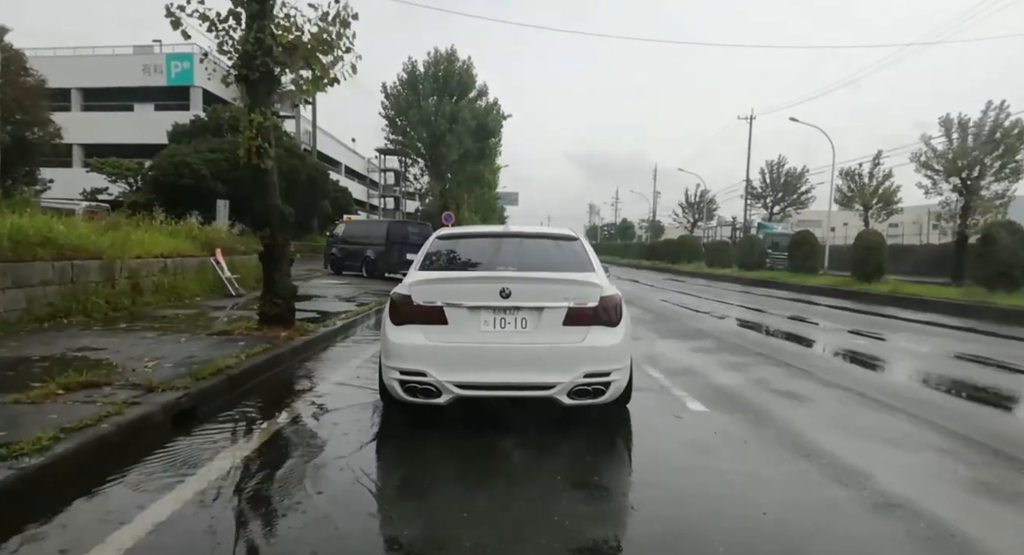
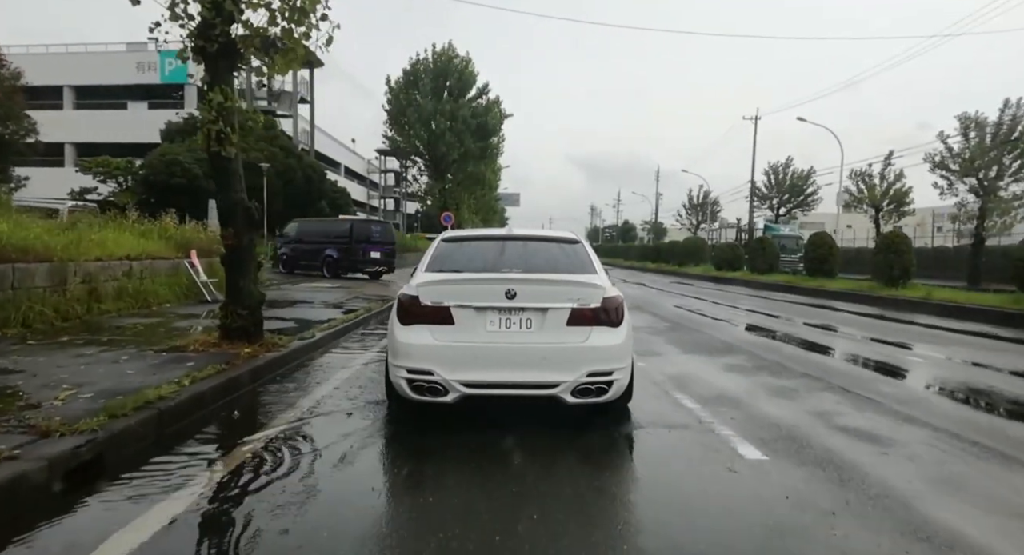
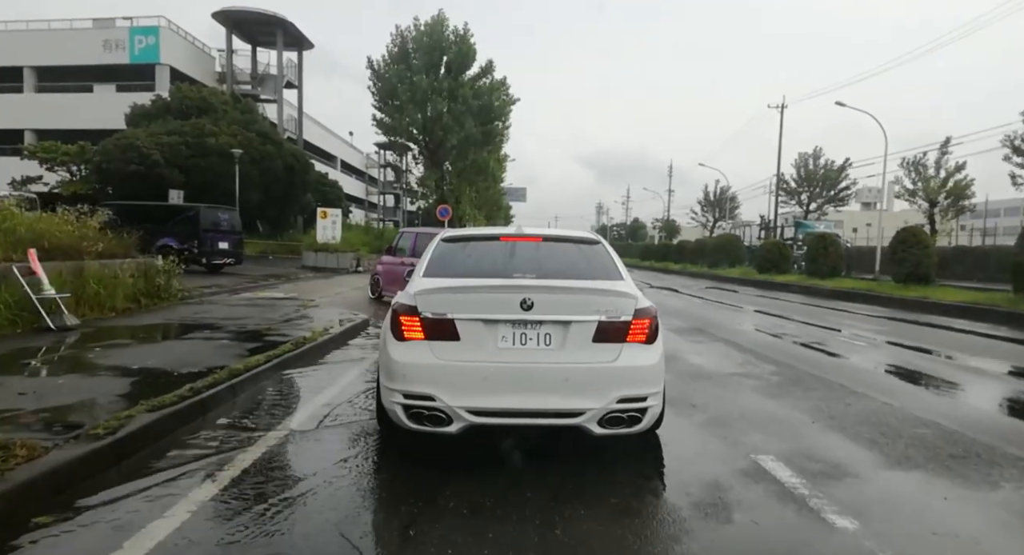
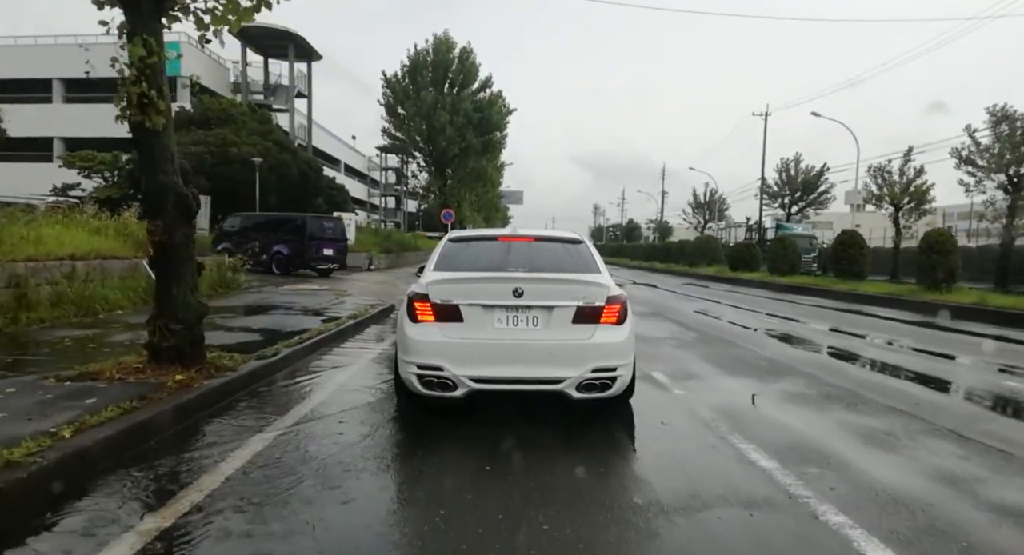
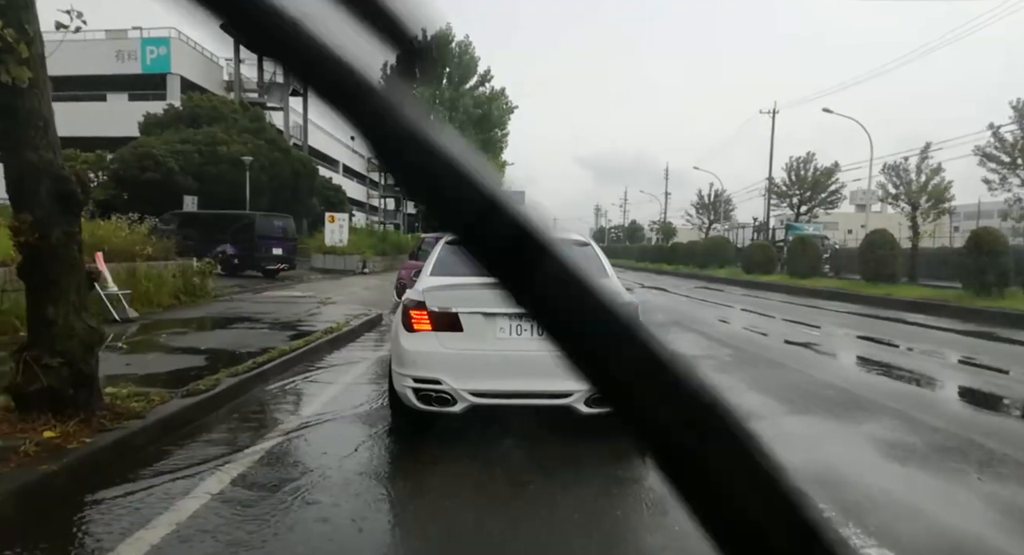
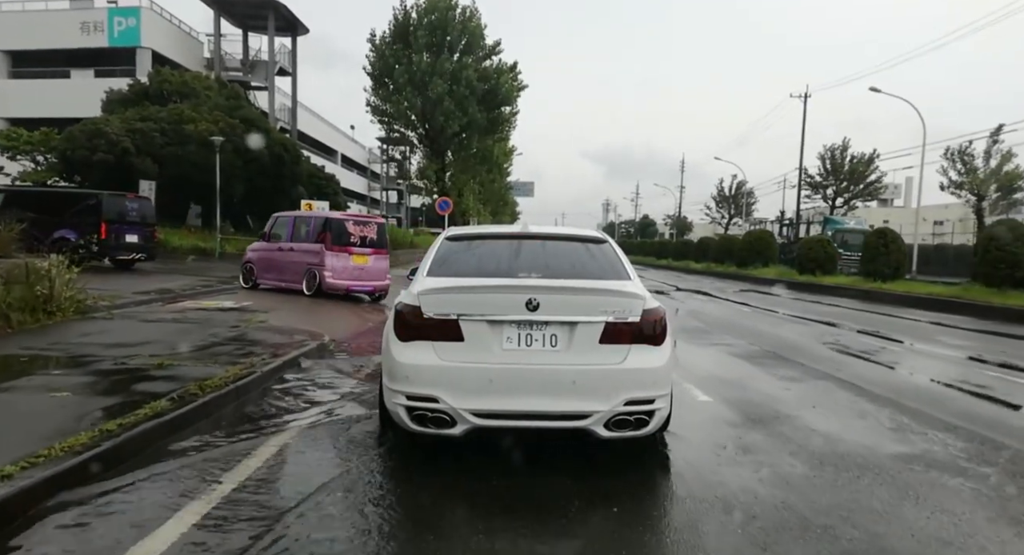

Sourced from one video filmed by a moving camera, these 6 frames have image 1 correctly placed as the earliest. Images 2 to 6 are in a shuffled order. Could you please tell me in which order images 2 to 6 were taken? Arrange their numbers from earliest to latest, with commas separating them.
2, 4, 5, 3, 6
